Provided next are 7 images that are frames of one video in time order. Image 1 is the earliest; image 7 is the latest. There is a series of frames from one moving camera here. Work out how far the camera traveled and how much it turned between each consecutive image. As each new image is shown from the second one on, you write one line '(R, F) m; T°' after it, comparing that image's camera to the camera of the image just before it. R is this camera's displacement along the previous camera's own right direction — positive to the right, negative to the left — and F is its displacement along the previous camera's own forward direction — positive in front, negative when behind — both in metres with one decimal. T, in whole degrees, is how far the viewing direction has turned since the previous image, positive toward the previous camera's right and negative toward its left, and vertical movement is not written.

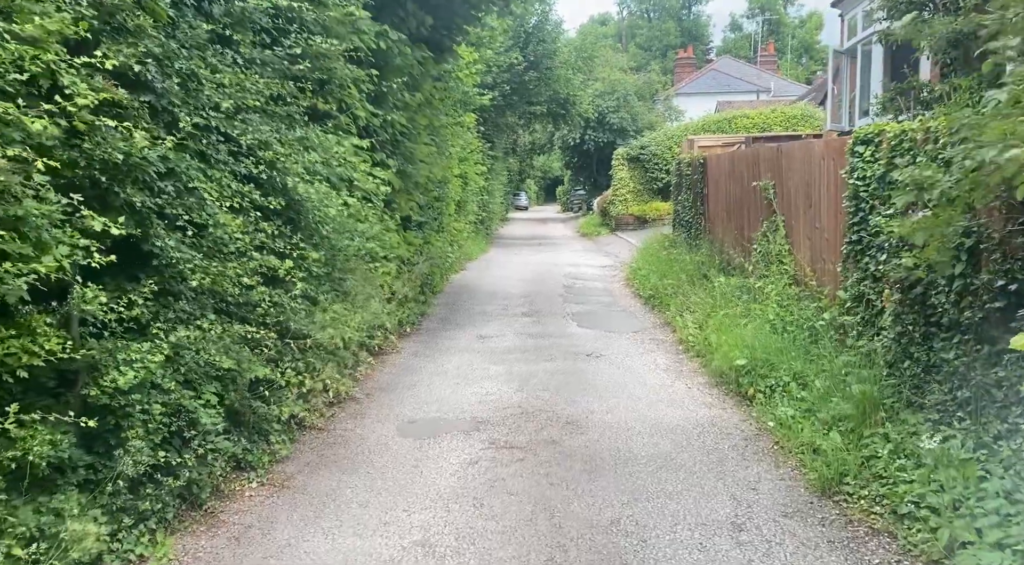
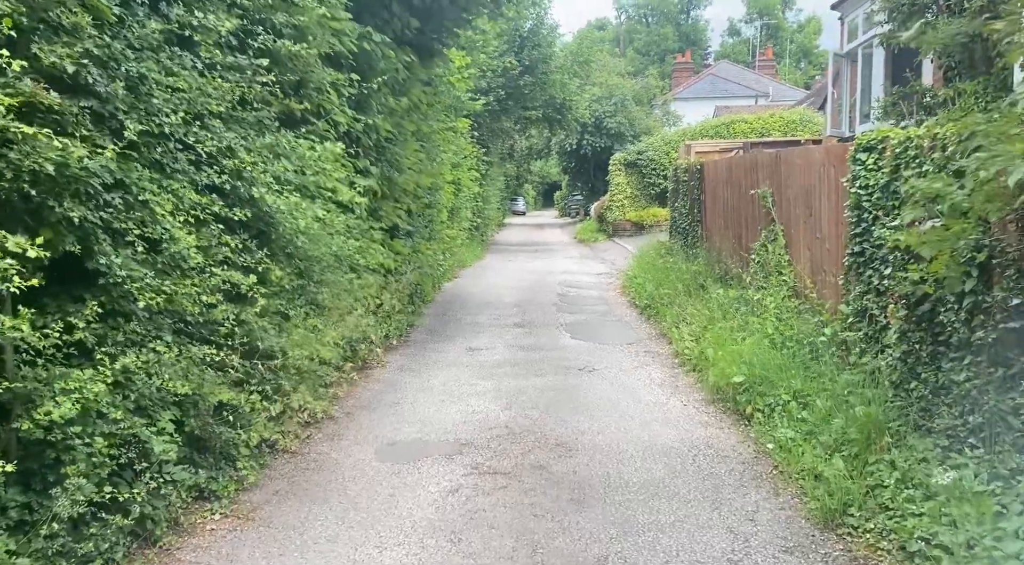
(+0.1, +0.3) m; 0°
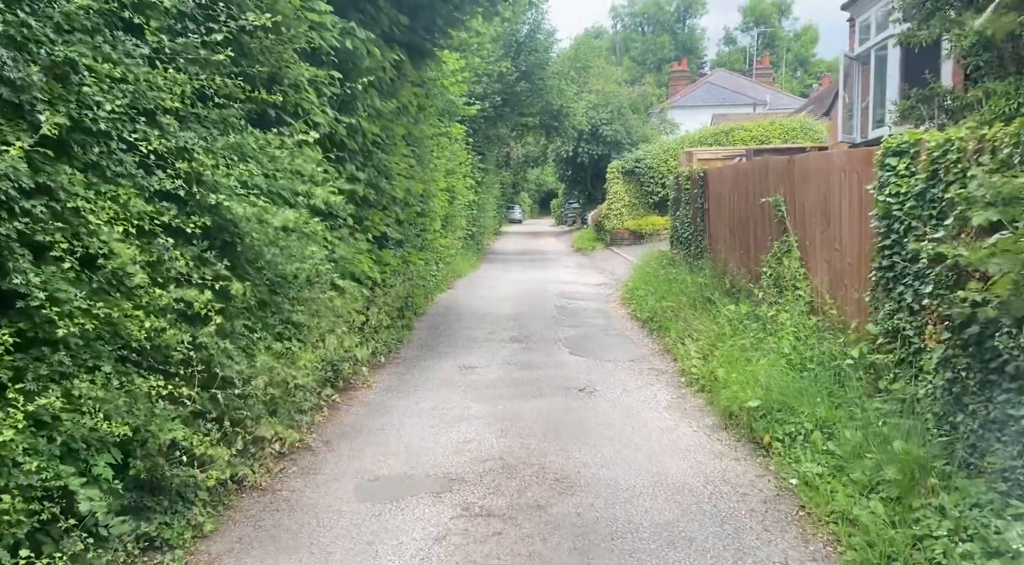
(0.0, +0.6) m; 0°
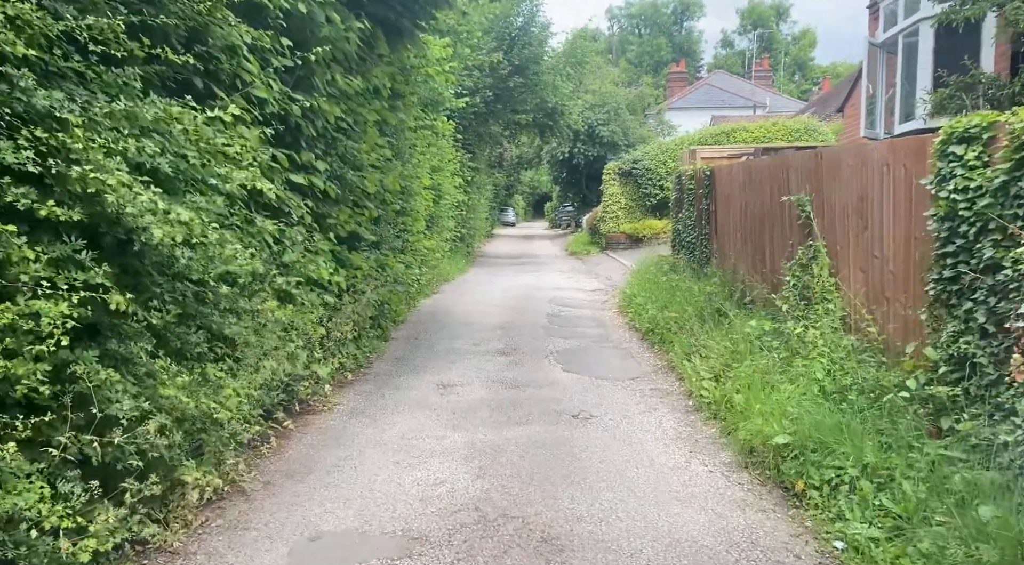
(+0.1, +1.2) m; 0°
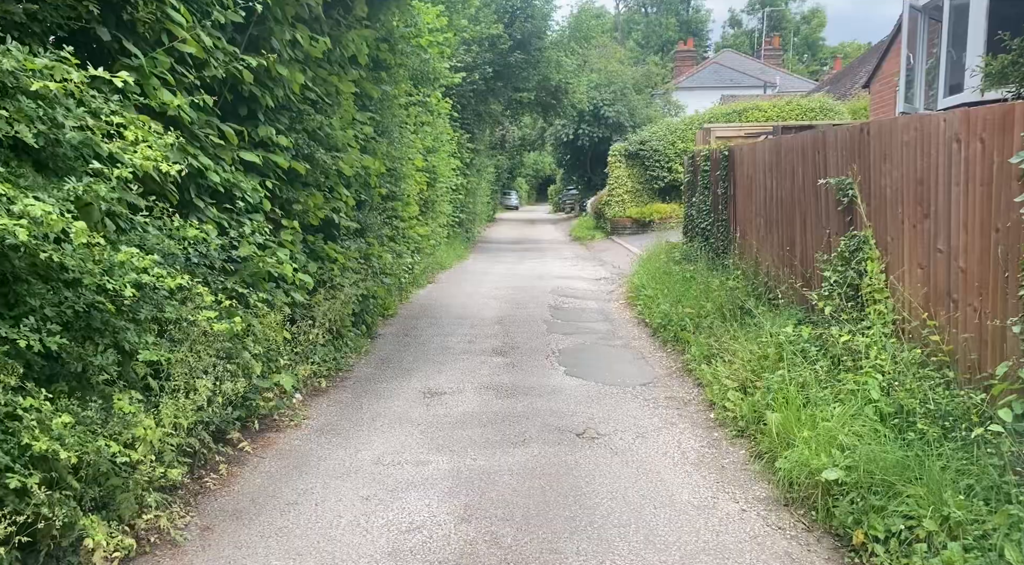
(+0.1, +1.1) m; 0°
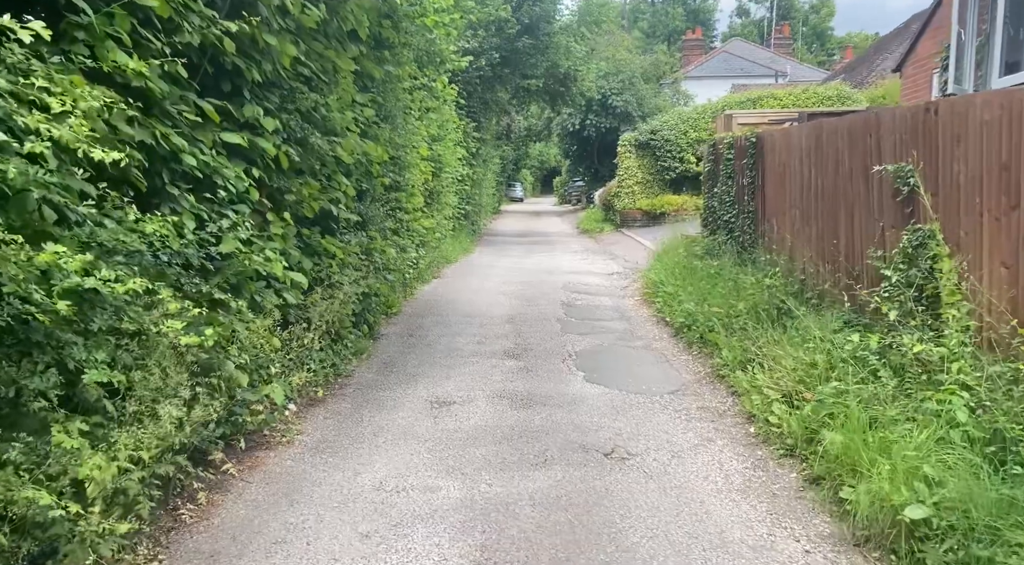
(-0.1, +0.8) m; 0°
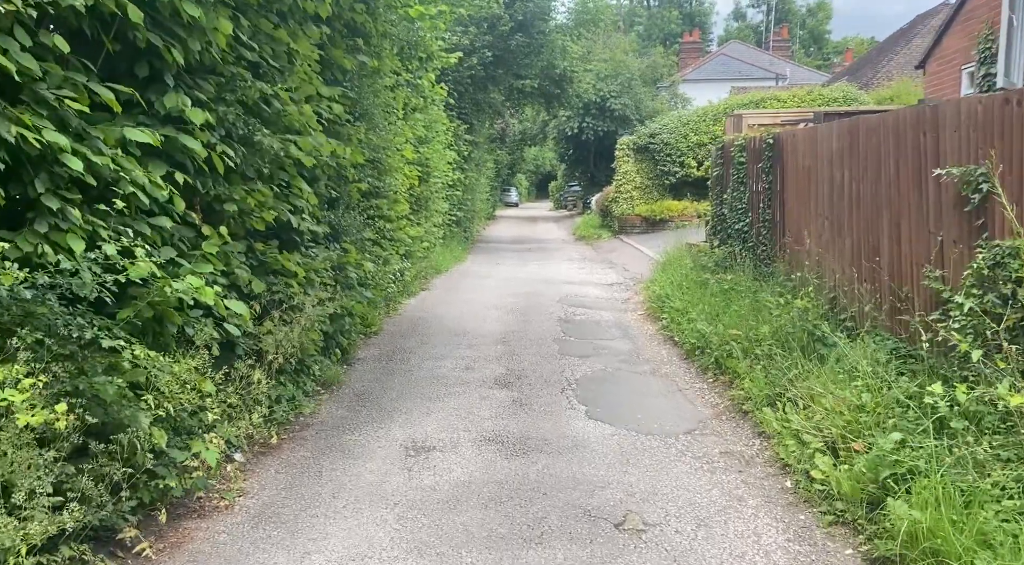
(0.0, +1.1) m; 0°
